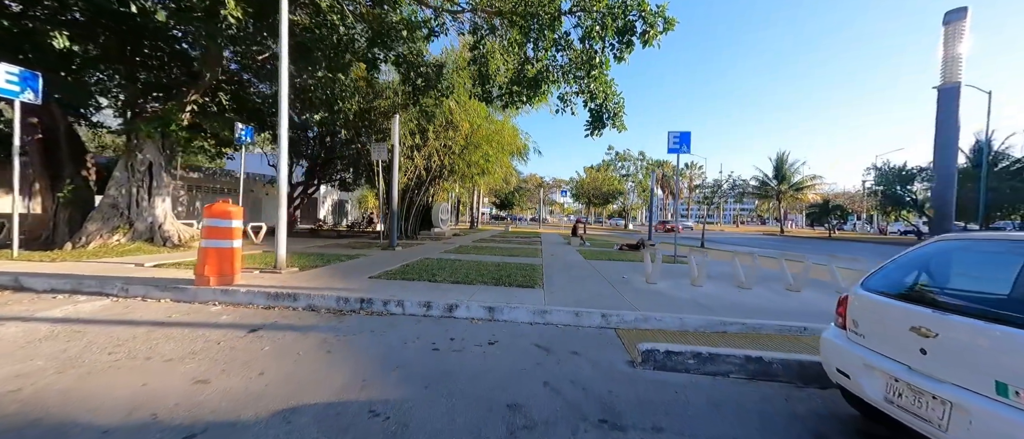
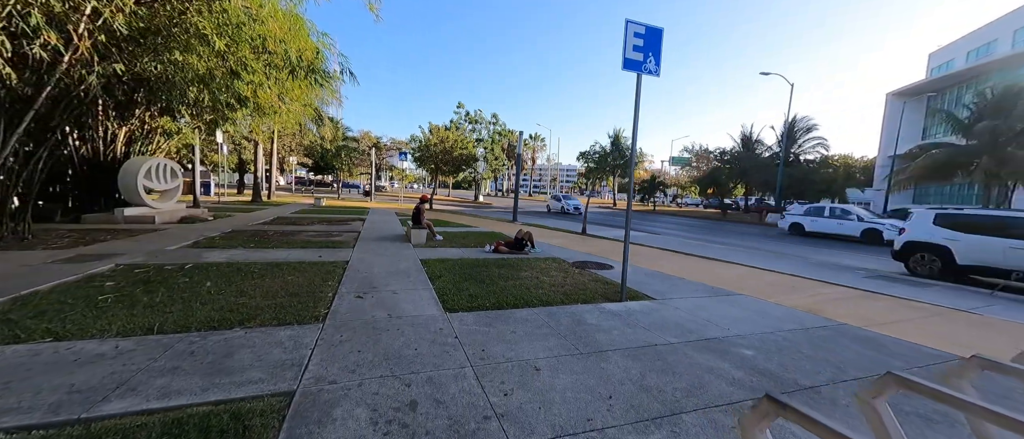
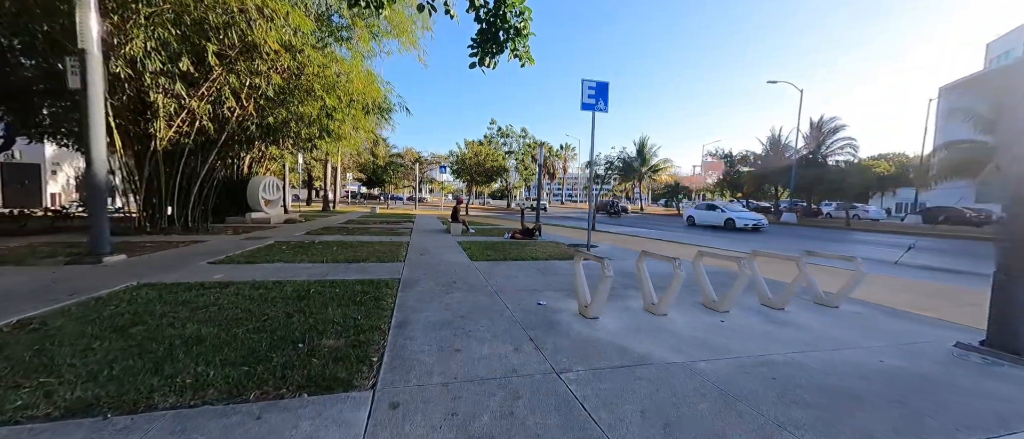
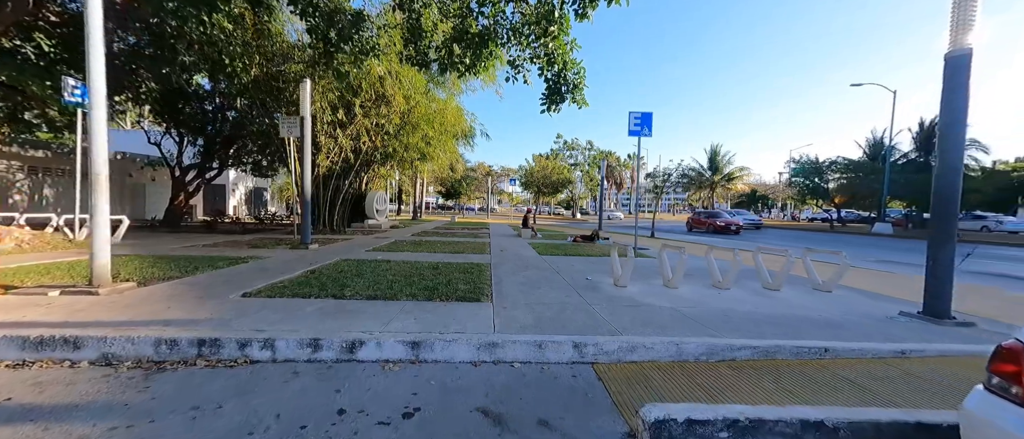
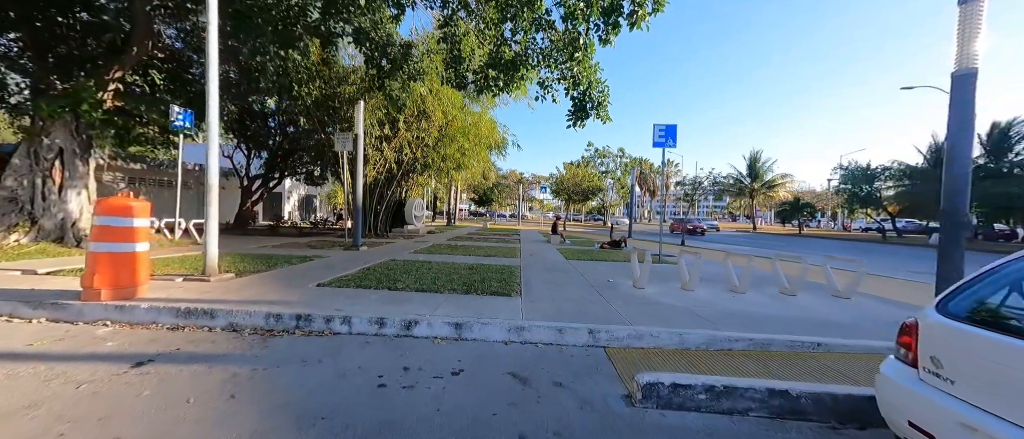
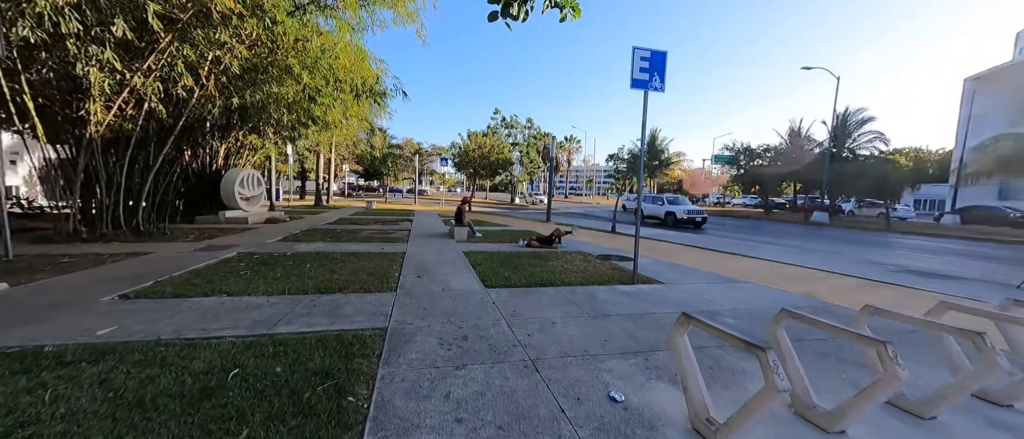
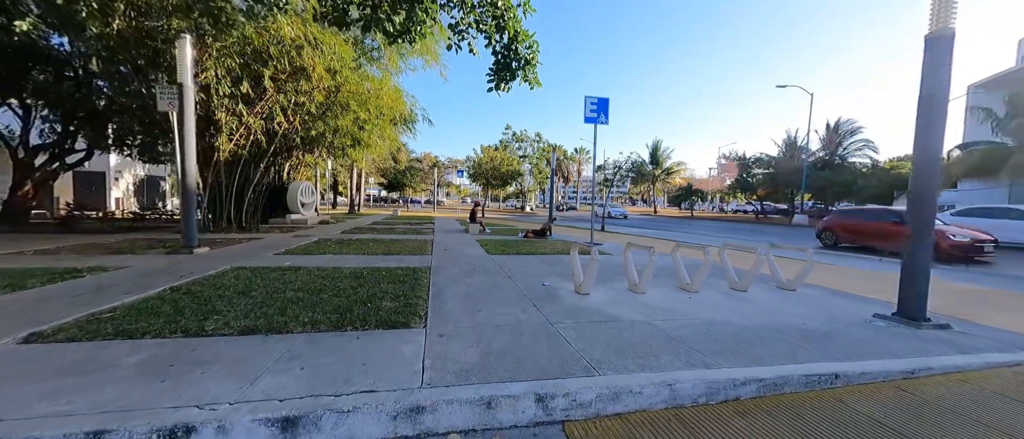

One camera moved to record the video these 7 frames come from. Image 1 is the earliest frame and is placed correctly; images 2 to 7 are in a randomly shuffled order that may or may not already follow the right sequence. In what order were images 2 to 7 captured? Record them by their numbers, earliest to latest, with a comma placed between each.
5, 4, 7, 3, 6, 2
